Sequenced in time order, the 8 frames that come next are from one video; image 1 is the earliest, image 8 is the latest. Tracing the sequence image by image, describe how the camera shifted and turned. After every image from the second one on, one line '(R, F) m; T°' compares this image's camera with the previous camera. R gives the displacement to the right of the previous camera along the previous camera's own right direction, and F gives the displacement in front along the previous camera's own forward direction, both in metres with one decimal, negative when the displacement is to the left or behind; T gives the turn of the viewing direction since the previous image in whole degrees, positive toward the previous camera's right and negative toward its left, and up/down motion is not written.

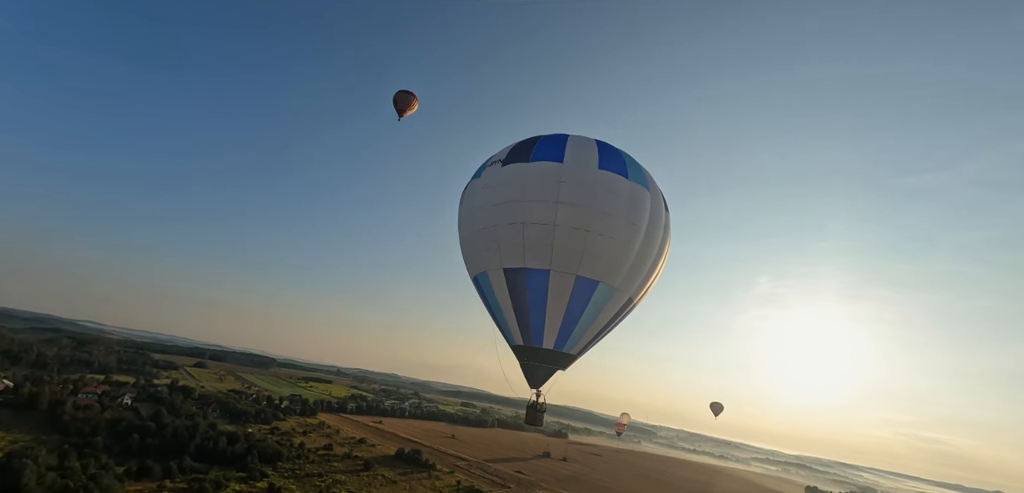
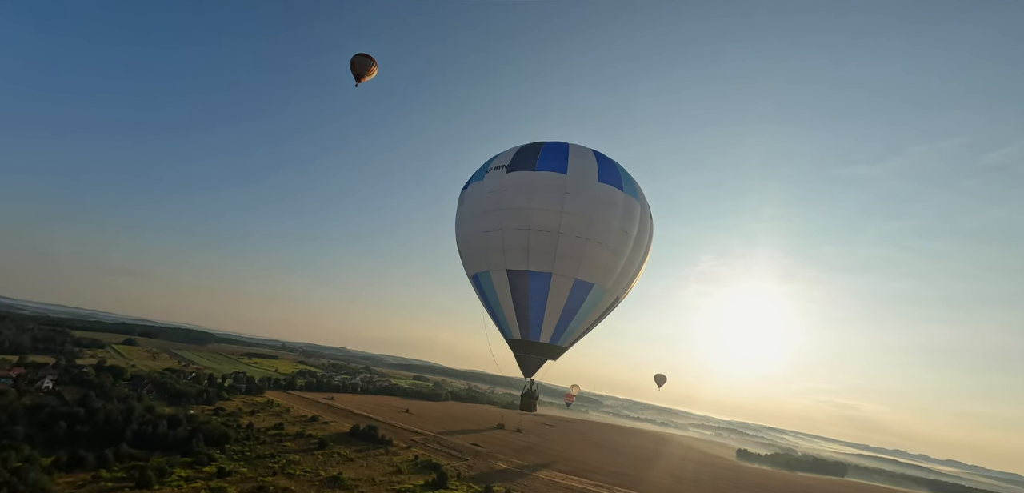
(-1.0, +0.5) m; +7°
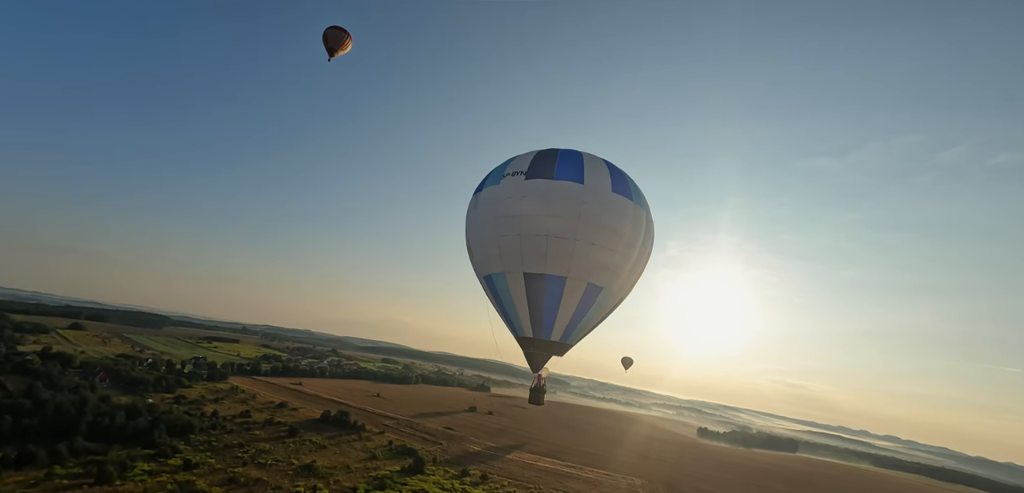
(-0.9, +0.4) m; +5°
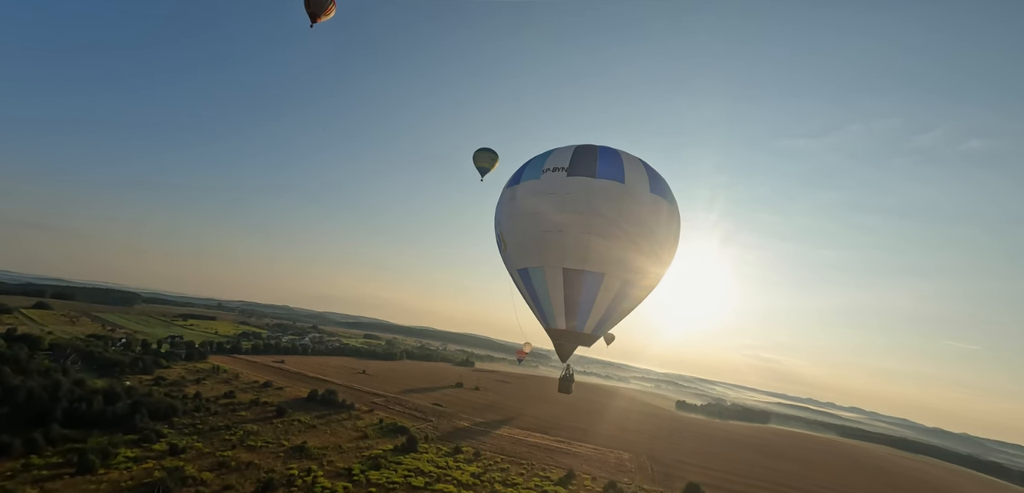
(-0.9, +0.5) m; +3°
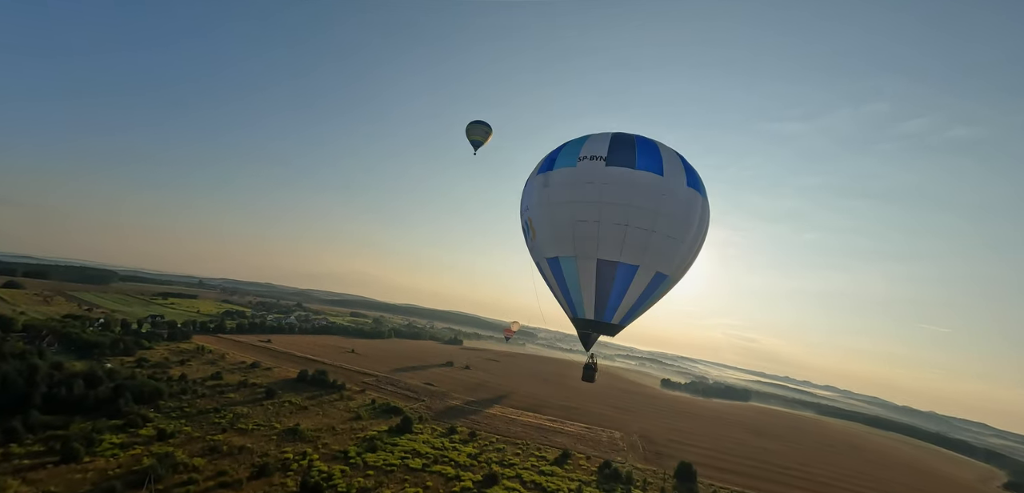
(-0.7, +0.5) m; +2°
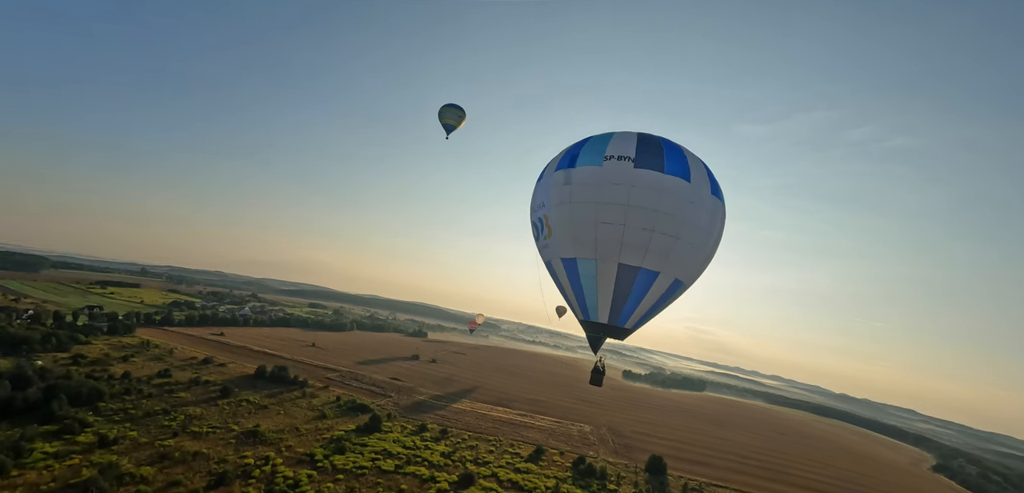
(-0.8, +0.7) m; +5°
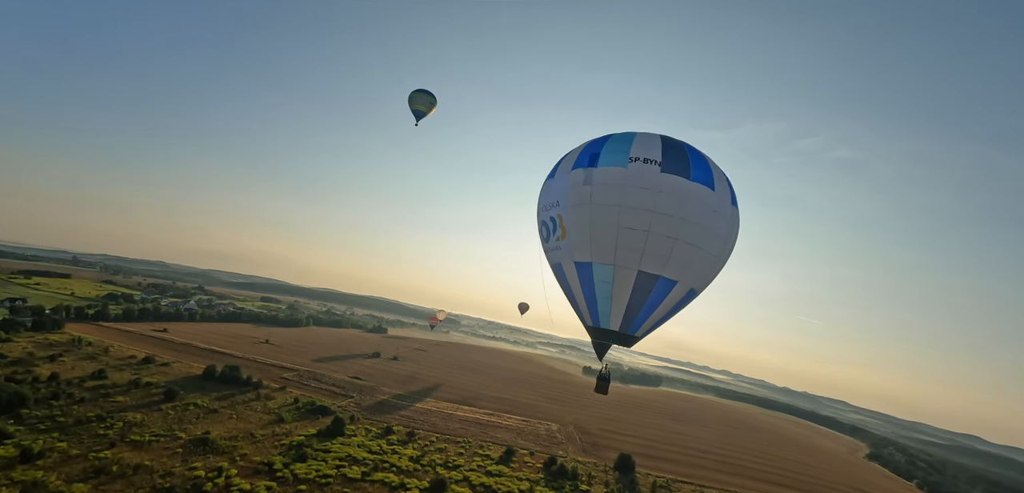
(-0.7, +0.7) m; +5°
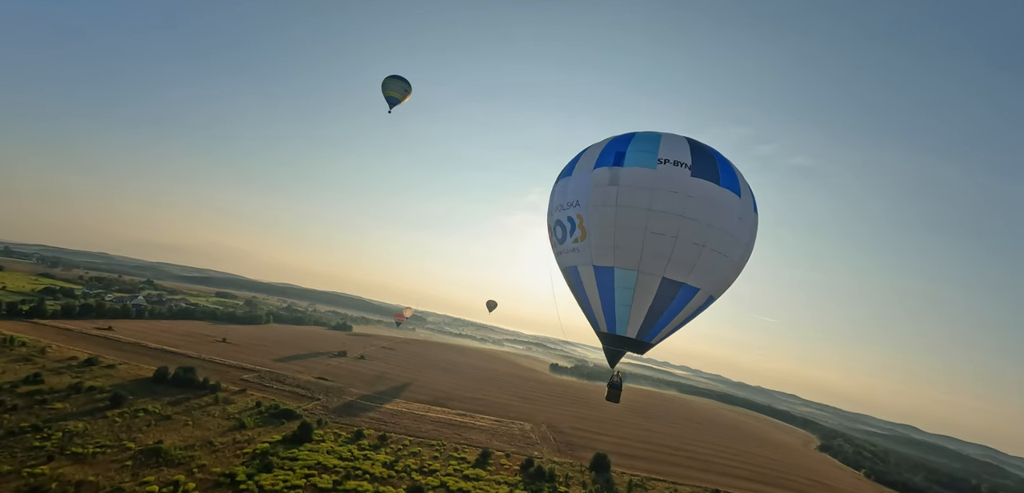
(-0.7, +0.7) m; +4°
